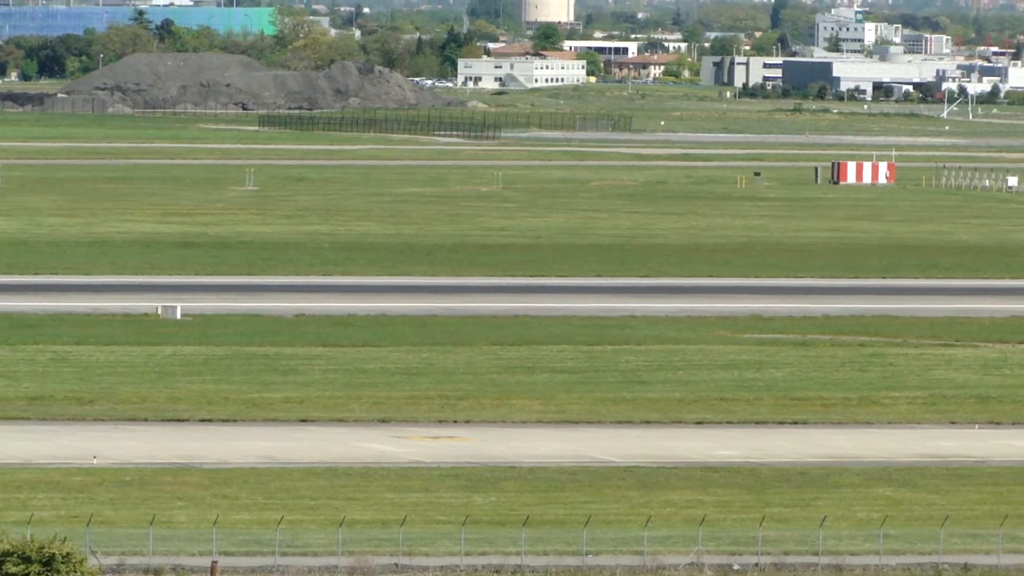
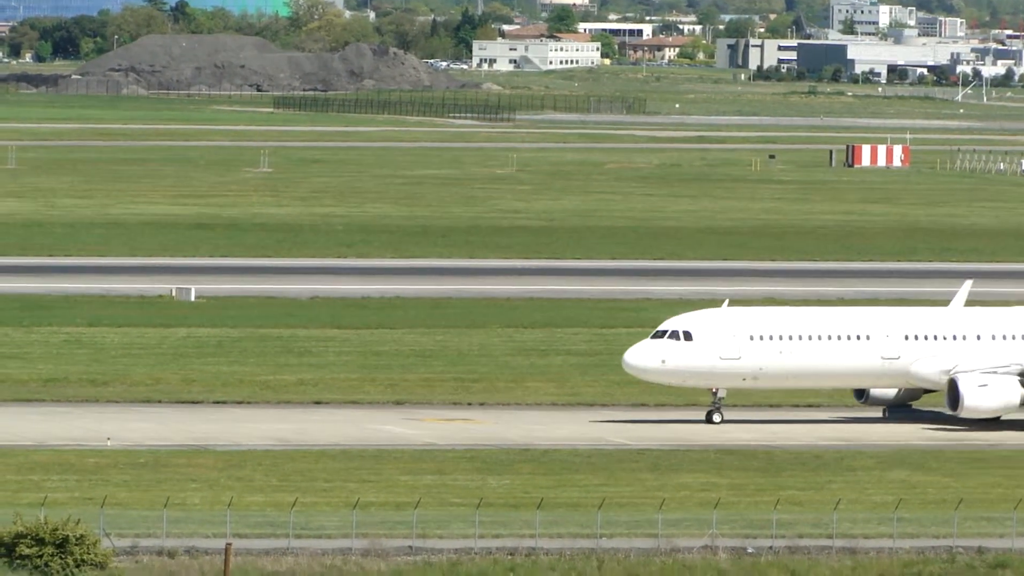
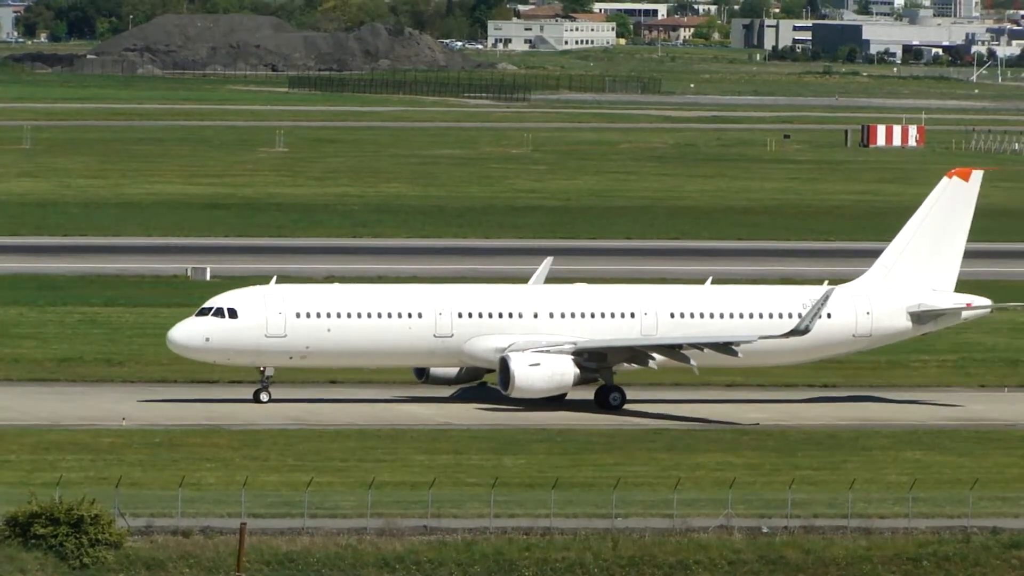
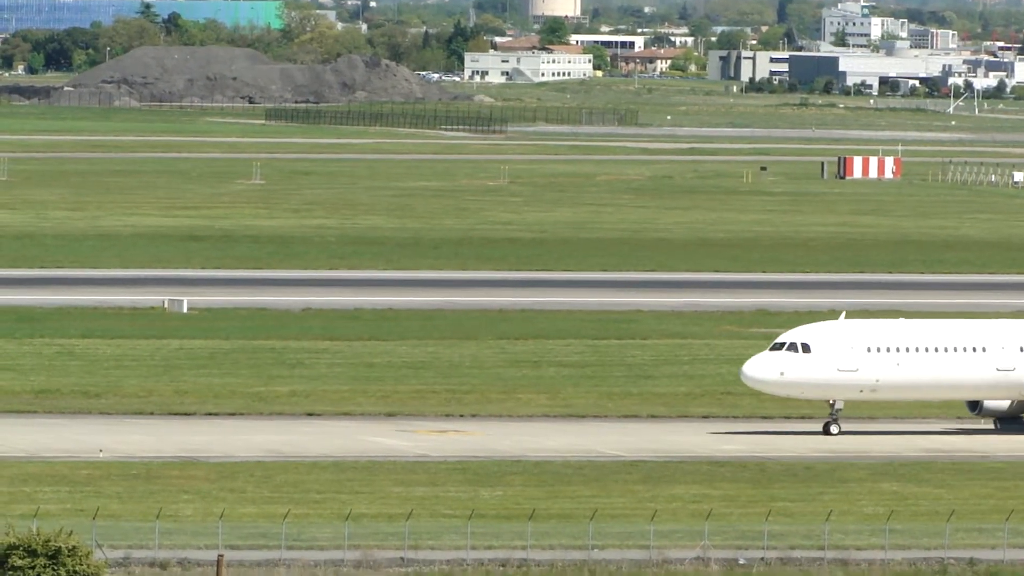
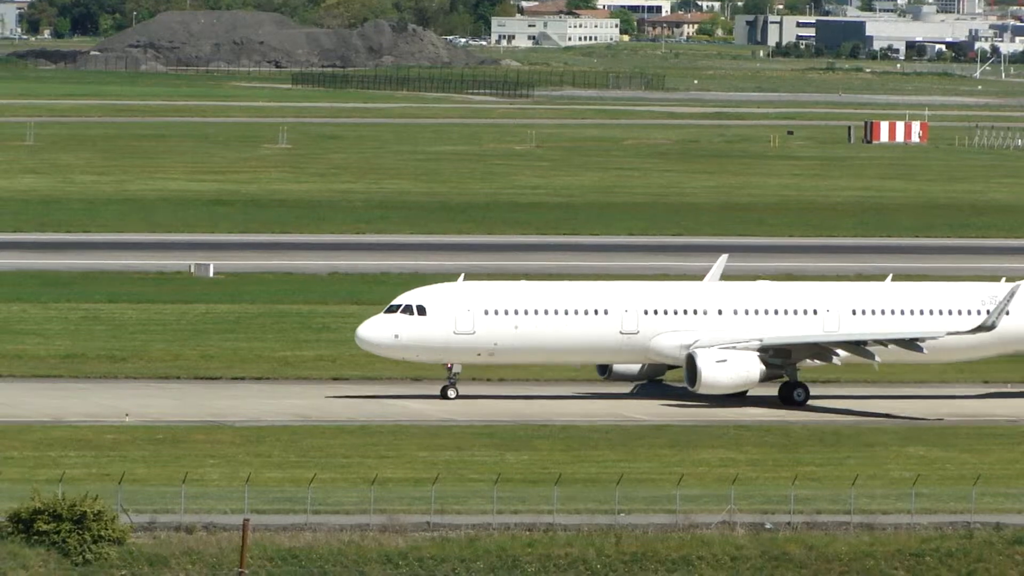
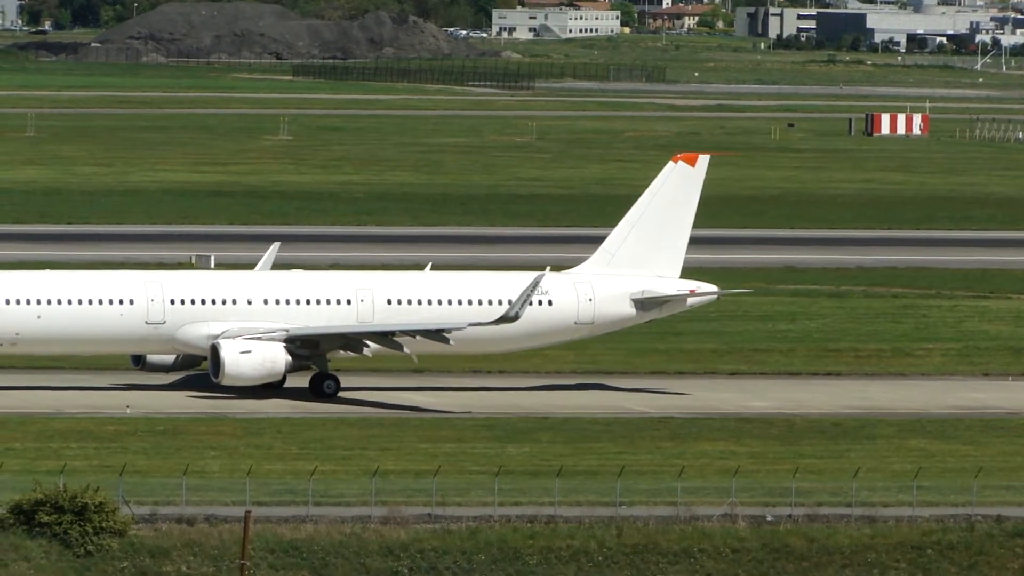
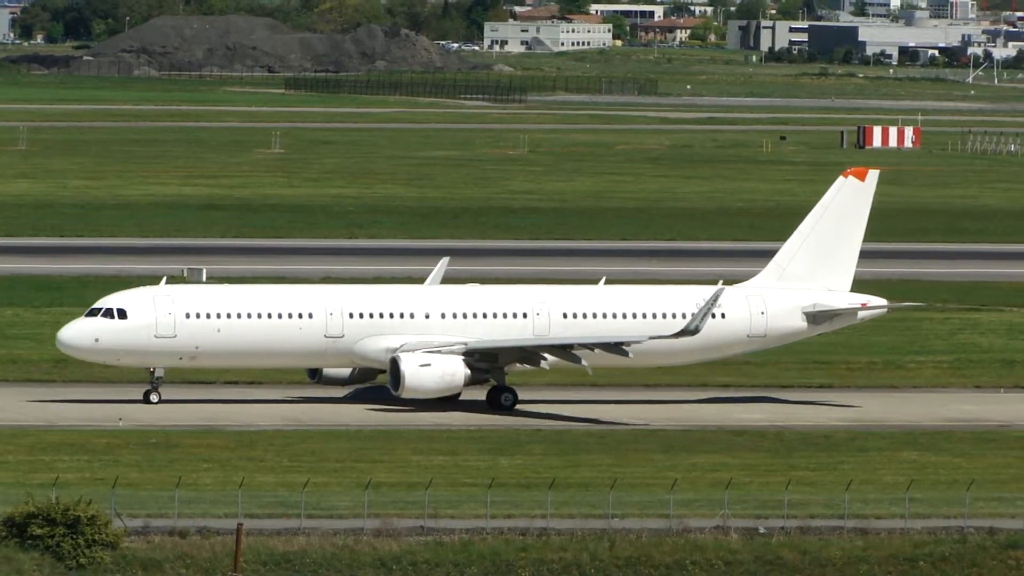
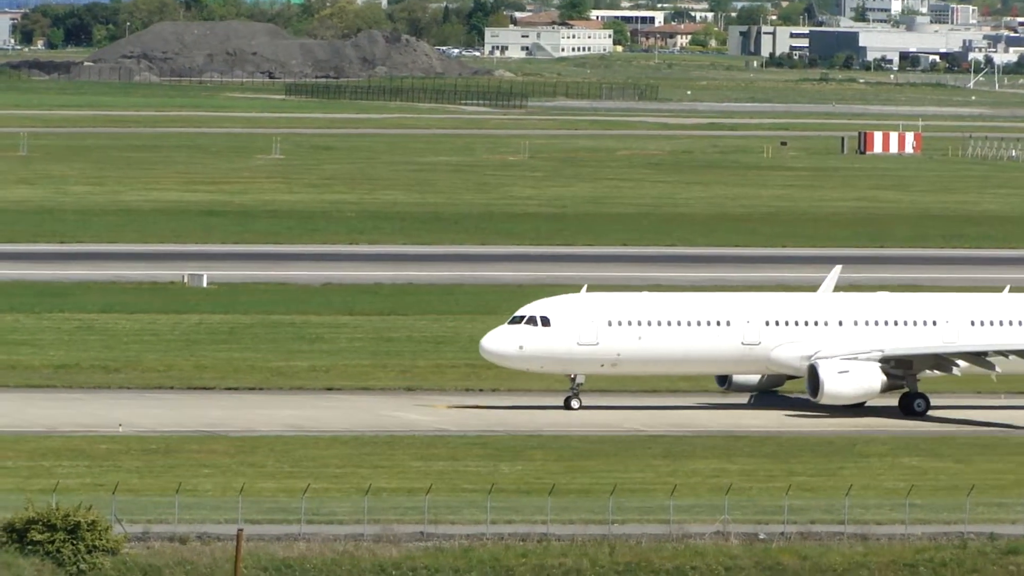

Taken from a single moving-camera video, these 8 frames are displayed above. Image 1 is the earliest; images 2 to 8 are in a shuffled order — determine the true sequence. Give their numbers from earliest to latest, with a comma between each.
4, 2, 8, 5, 3, 7, 6
